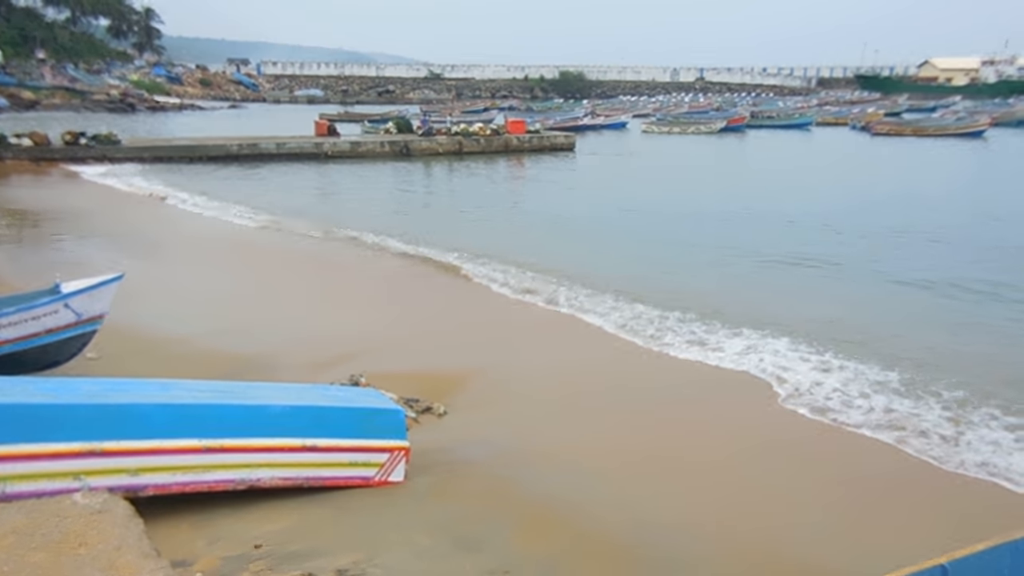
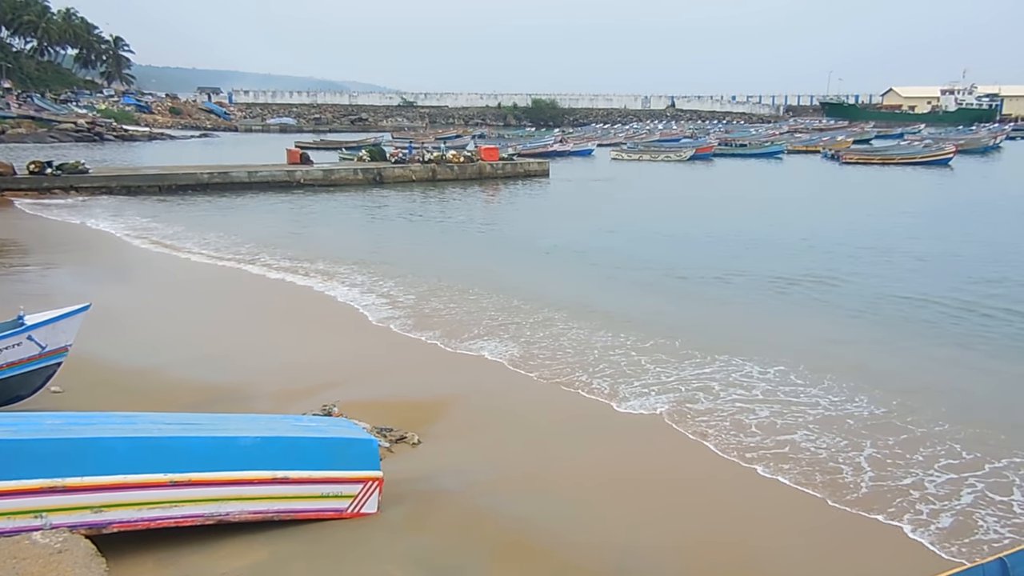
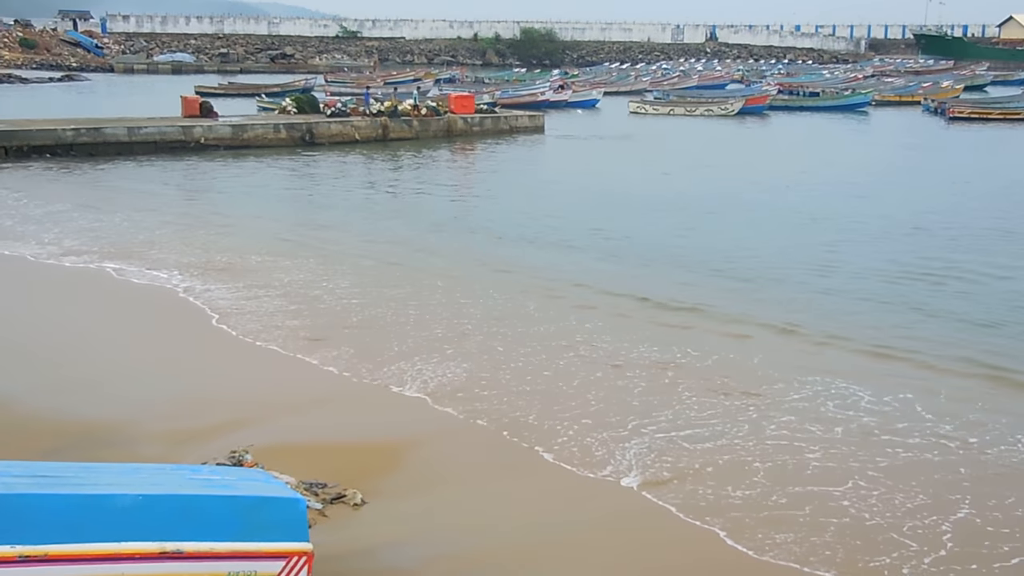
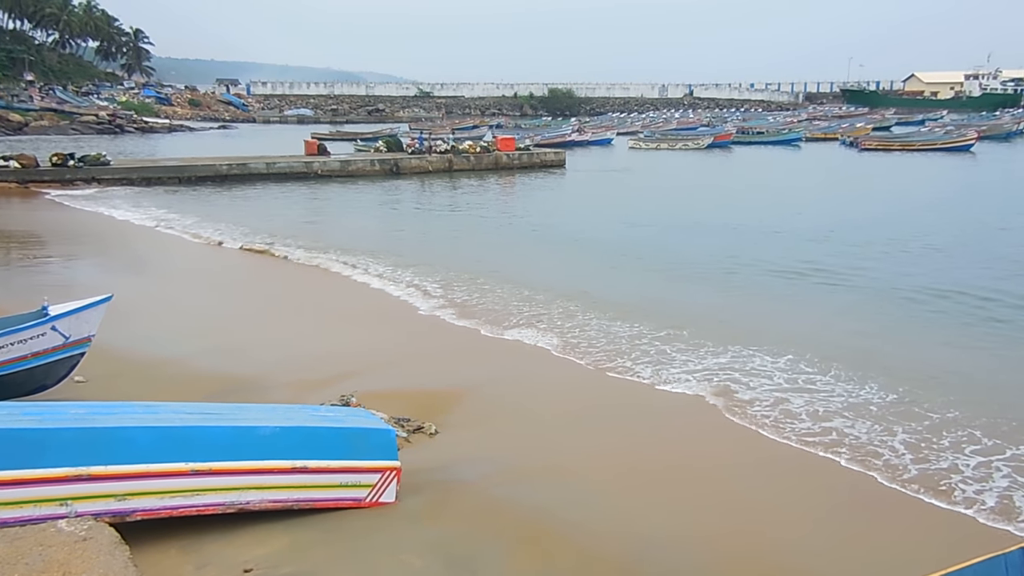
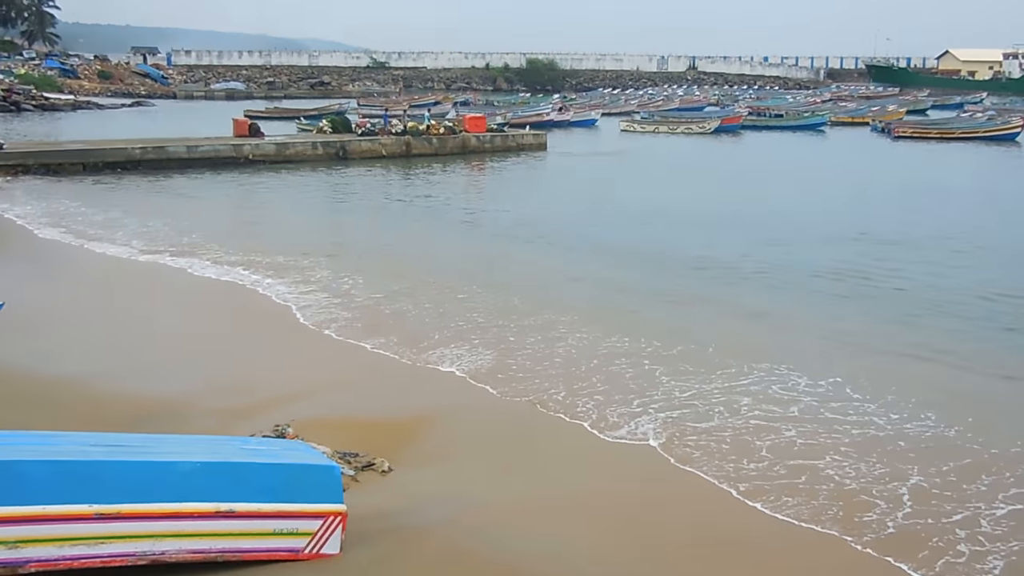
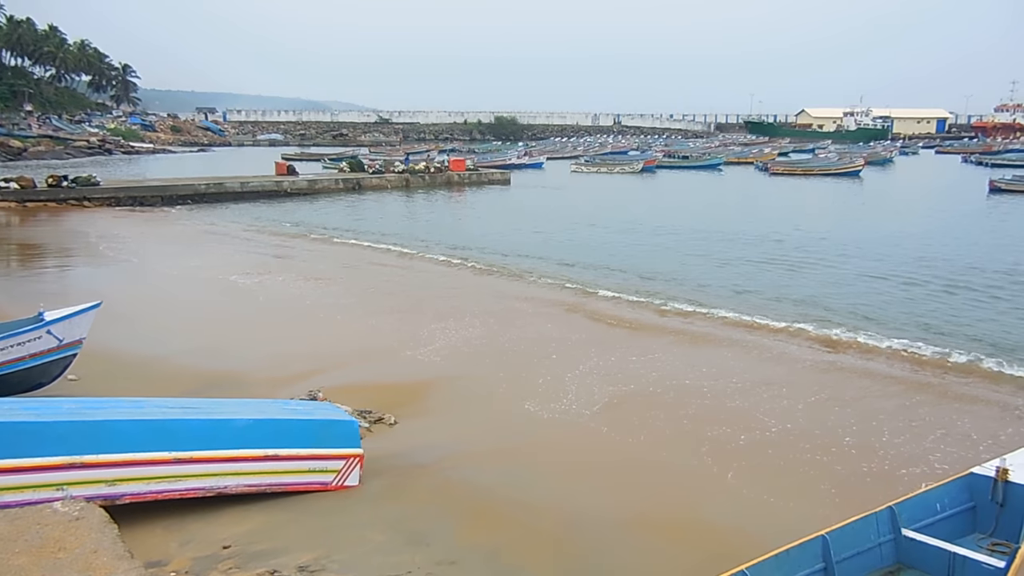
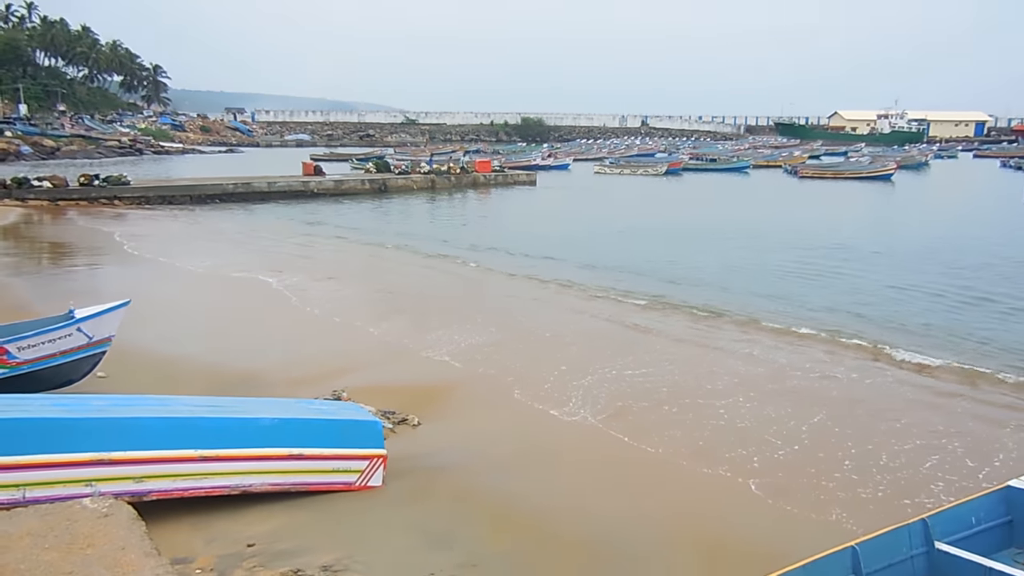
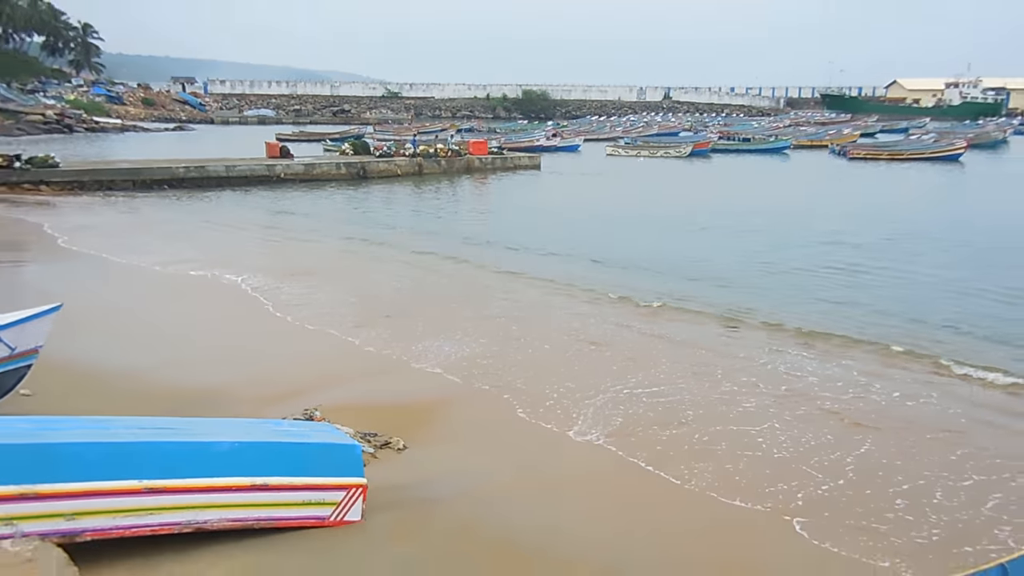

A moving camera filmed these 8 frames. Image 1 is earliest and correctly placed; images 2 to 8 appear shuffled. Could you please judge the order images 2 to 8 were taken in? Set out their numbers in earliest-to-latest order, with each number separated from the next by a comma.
4, 2, 5, 3, 8, 7, 6
